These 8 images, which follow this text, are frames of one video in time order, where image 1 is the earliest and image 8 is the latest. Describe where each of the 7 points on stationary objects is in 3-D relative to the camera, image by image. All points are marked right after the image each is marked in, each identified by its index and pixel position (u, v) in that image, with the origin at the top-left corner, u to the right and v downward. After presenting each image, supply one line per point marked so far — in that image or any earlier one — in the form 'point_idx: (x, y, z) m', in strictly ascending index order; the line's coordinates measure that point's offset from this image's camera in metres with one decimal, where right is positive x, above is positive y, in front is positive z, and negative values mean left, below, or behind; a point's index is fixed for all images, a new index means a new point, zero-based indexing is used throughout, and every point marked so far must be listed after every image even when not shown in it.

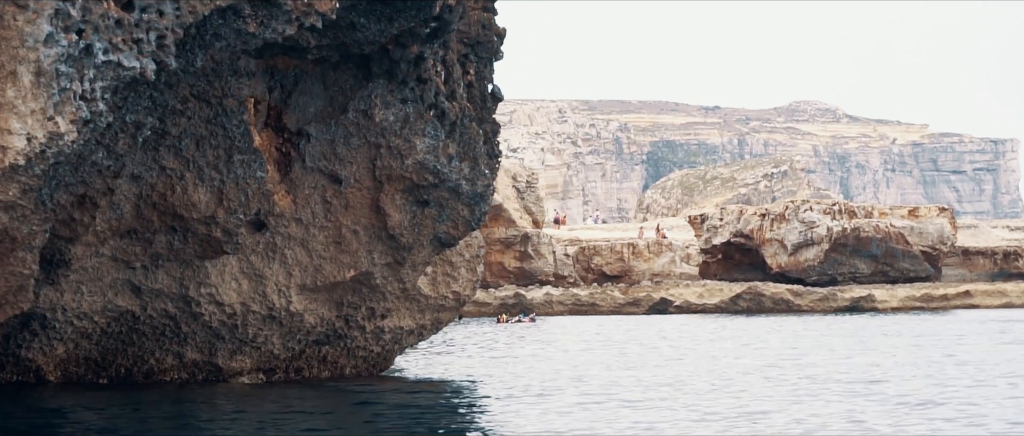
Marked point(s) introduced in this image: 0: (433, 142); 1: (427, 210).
0: (-0.7, +0.6, +15.8) m
1: (-0.7, +0.1, +16.3) m
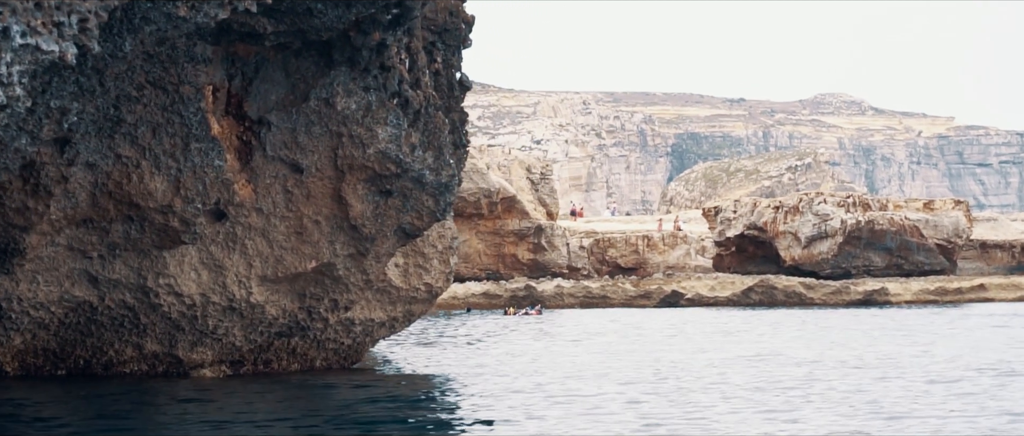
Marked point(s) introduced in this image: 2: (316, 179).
0: (-0.9, +0.7, +15.5) m
1: (-1.0, +0.1, +16.0) m
2: (-1.6, +0.3, +15.7) m
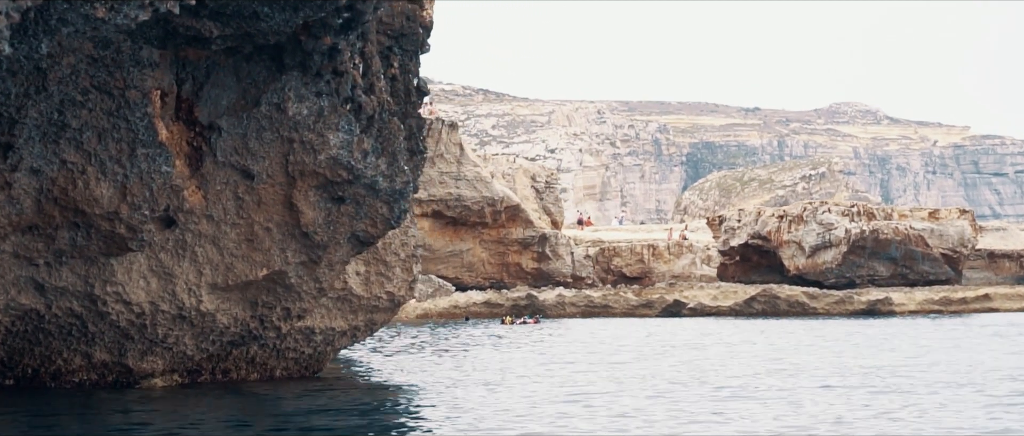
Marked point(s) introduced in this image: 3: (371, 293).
0: (-1.3, +0.6, +15.3) m
1: (-1.4, +0.1, +15.8) m
2: (-1.9, +0.3, +15.4) m
3: (-1.3, -0.7, +17.9) m
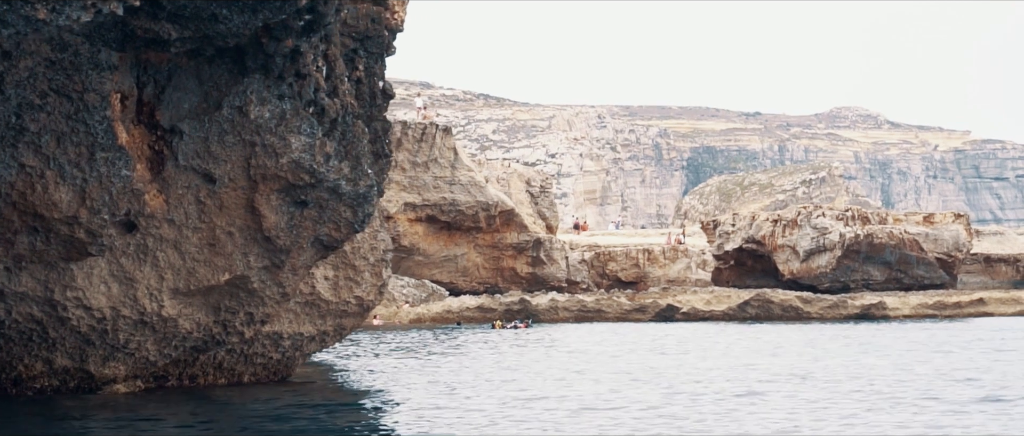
0: (-1.6, +0.6, +15.1) m
1: (-1.6, +0.1, +15.6) m
2: (-2.2, +0.2, +15.3) m
3: (-1.6, -0.7, +17.8) m
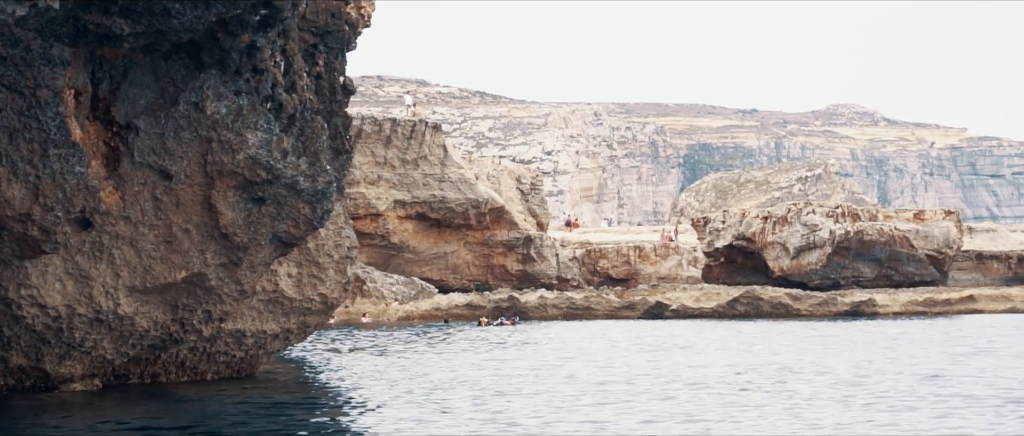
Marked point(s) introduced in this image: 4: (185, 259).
0: (-1.9, +0.6, +15.0) m
1: (-2.0, +0.1, +15.5) m
2: (-2.5, +0.2, +15.1) m
3: (-1.9, -0.7, +17.6) m
4: (-2.6, -0.3, +15.4) m
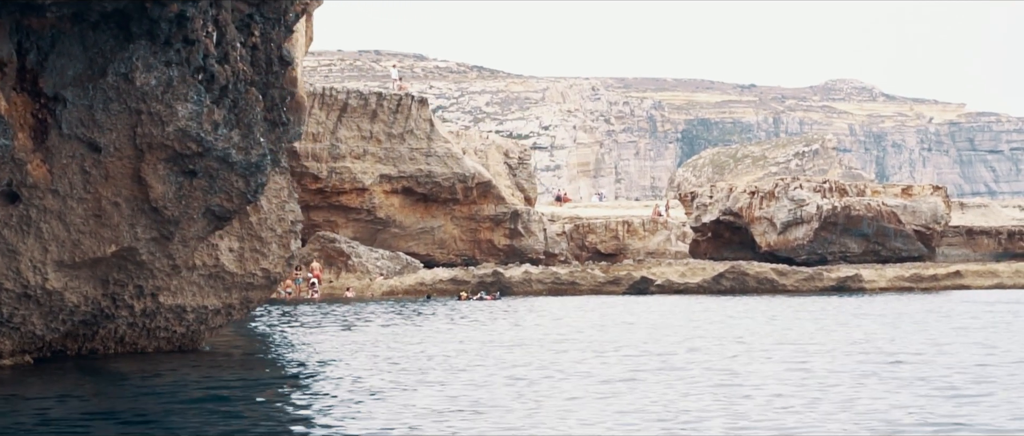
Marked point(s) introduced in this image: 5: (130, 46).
0: (-2.4, +0.8, +14.7) m
1: (-2.4, +0.3, +15.2) m
2: (-3.0, +0.5, +14.8) m
3: (-2.4, -0.5, +17.3) m
4: (-3.1, -0.1, +15.1) m
5: (-2.8, +1.3, +14.4) m
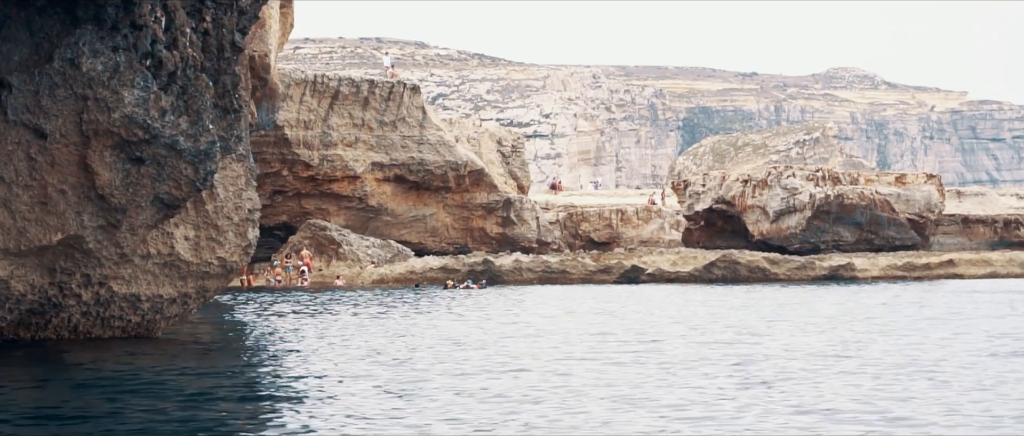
0: (-2.7, +0.9, +14.5) m
1: (-2.8, +0.4, +15.0) m
2: (-3.4, +0.5, +14.6) m
3: (-2.7, -0.4, +17.1) m
4: (-3.4, 0.0, +14.9) m
5: (-3.2, +1.4, +14.2) m
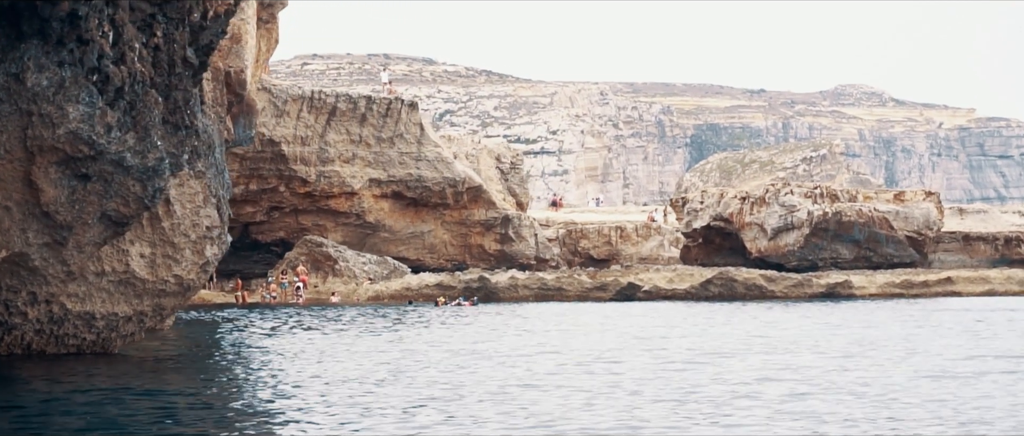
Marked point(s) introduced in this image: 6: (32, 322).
0: (-3.1, +0.8, +14.3) m
1: (-3.2, +0.2, +14.8) m
2: (-3.7, +0.4, +14.4) m
3: (-3.1, -0.5, +16.9) m
4: (-3.8, -0.2, +14.7) m
5: (-3.5, +1.2, +14.0) m
6: (-3.8, -0.9, +16.0) m
